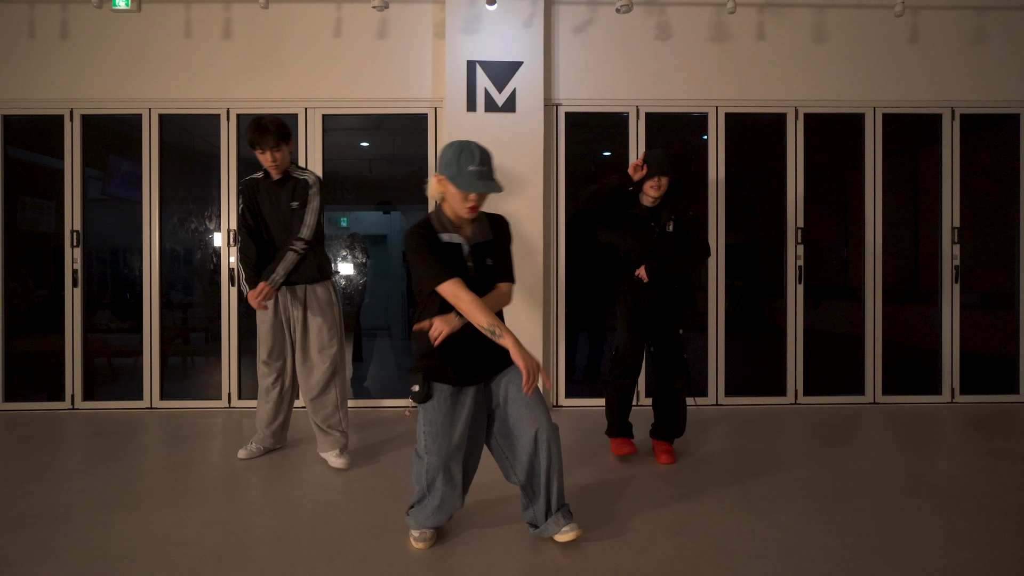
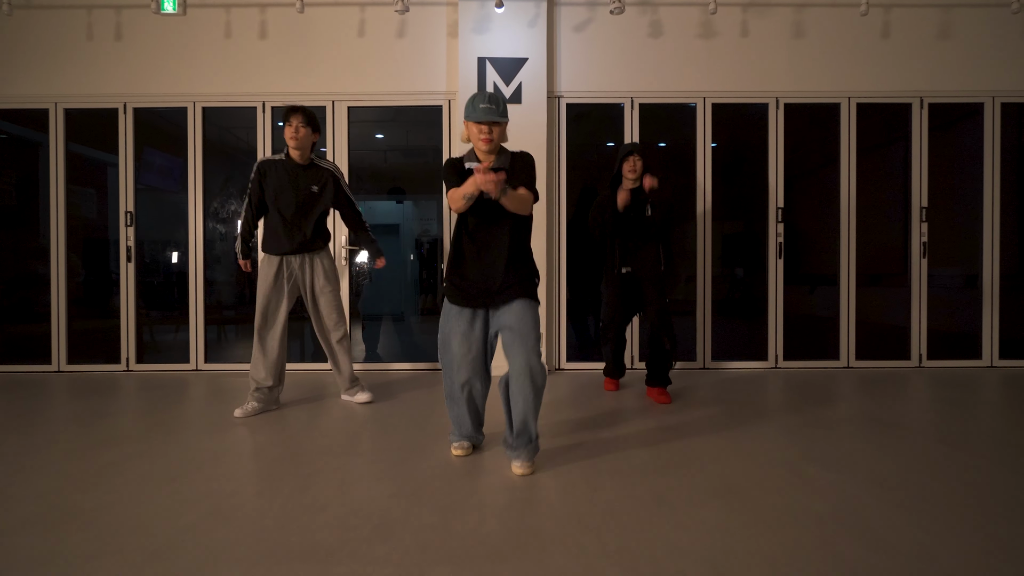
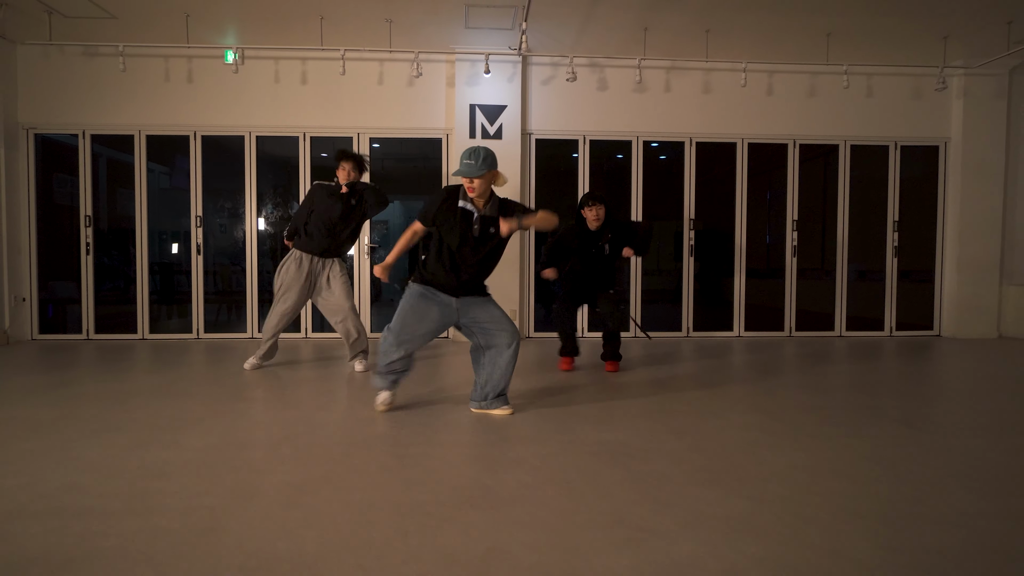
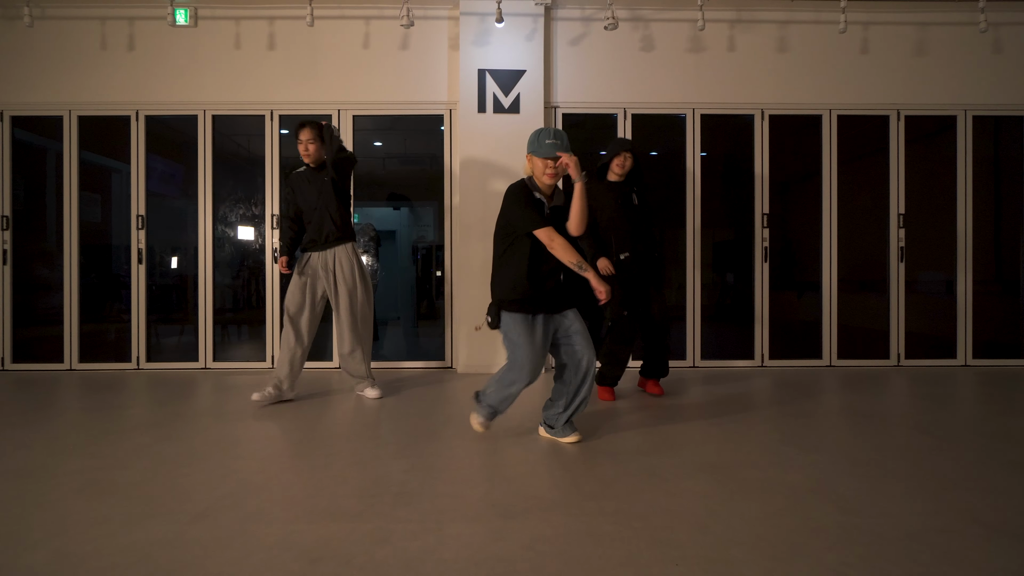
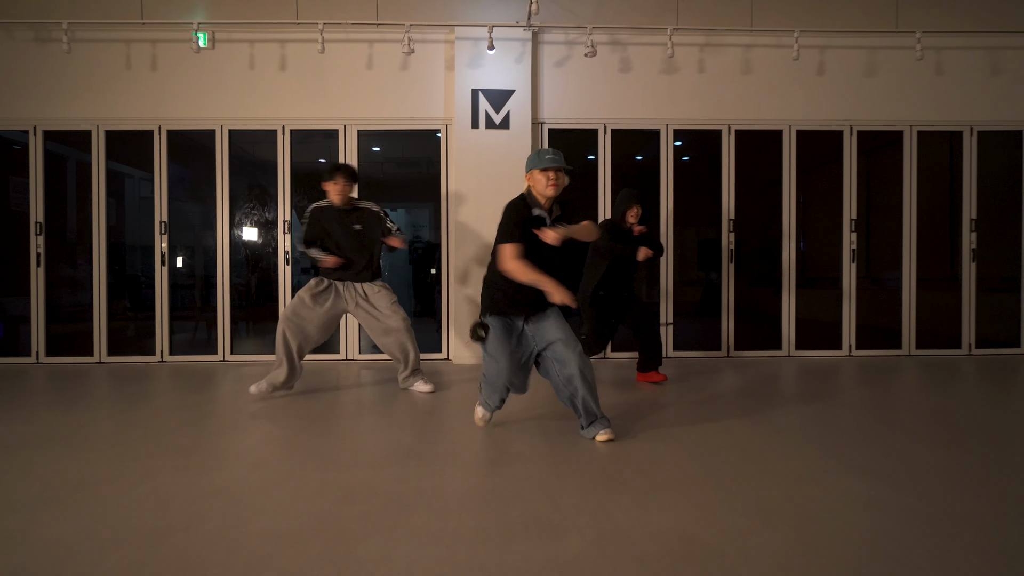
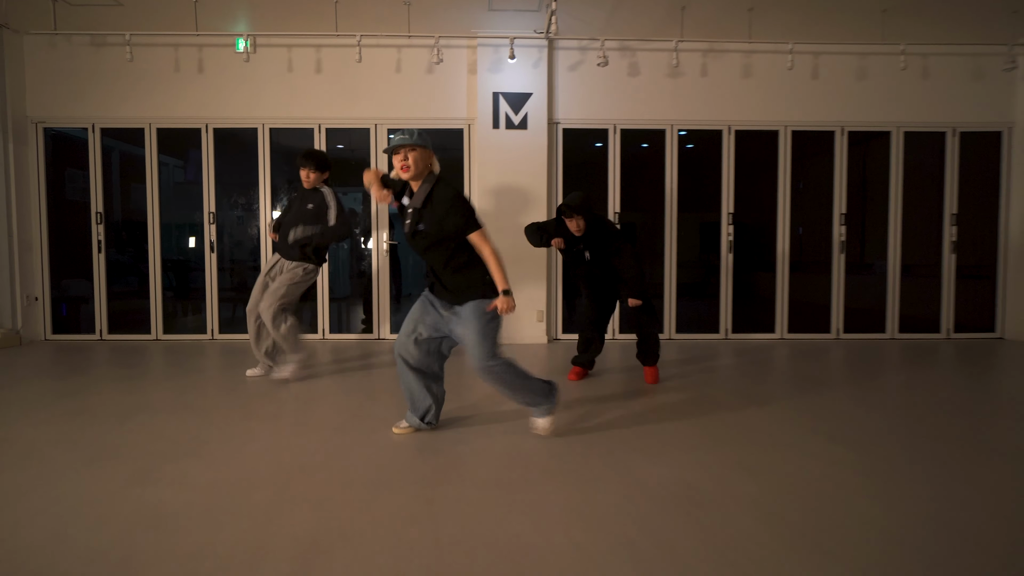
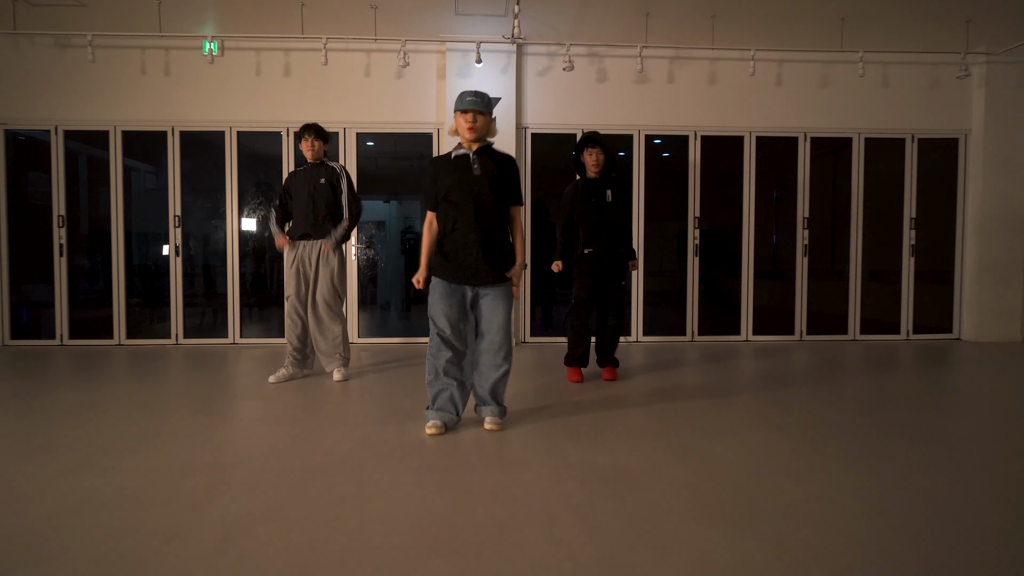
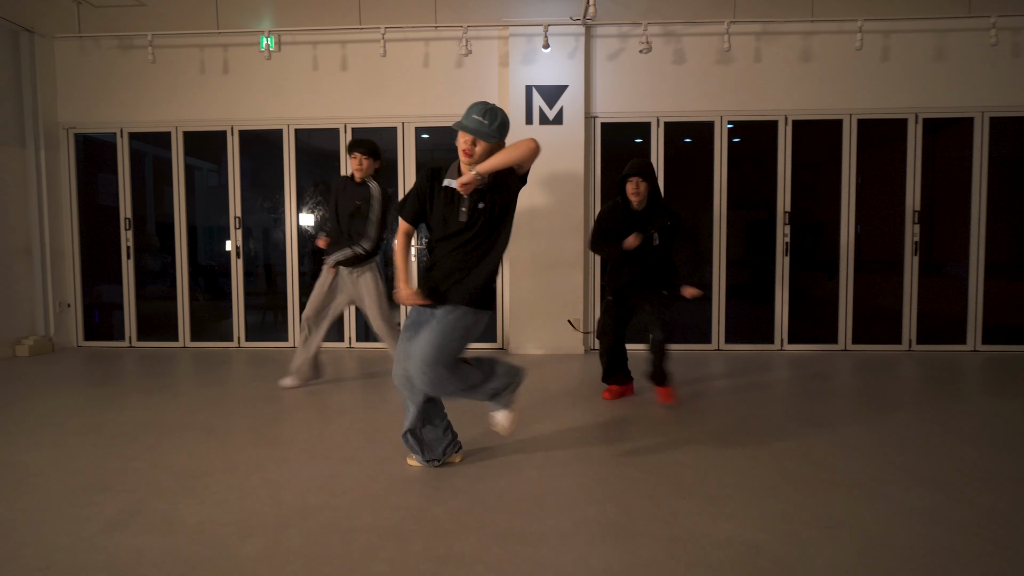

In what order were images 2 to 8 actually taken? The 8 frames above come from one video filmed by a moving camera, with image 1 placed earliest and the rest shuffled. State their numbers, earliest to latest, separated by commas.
4, 2, 5, 7, 3, 6, 8
